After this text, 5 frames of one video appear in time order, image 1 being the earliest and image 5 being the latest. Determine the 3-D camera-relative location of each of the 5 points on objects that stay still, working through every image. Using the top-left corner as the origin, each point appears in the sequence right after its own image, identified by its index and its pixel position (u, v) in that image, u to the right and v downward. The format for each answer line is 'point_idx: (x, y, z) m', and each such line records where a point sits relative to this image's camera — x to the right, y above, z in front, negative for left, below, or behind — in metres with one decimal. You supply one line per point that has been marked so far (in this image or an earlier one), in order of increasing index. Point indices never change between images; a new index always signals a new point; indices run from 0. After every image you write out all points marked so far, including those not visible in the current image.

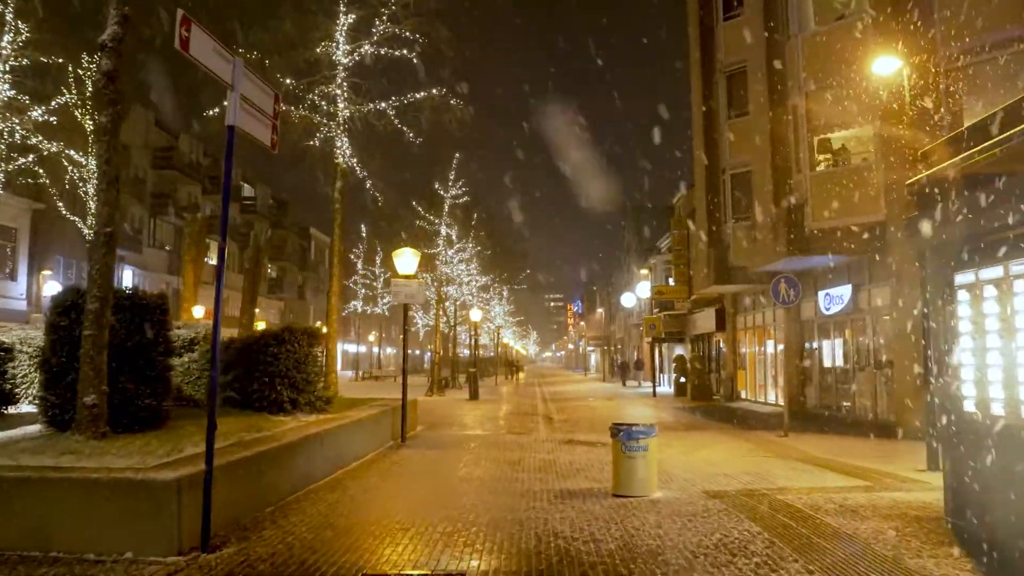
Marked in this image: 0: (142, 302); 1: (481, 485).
0: (-4.3, -0.2, +9.1) m
1: (-0.4, -2.5, +9.9) m
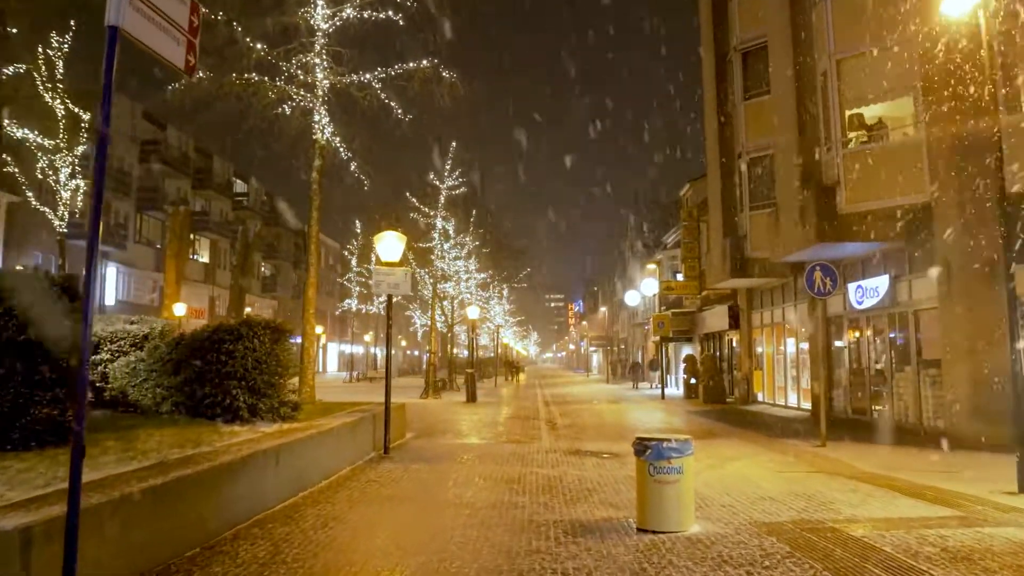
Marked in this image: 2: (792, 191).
0: (-4.3, 0.0, +7.2) m
1: (-0.4, -2.3, +8.0) m
2: (+6.6, +2.3, +18.3) m
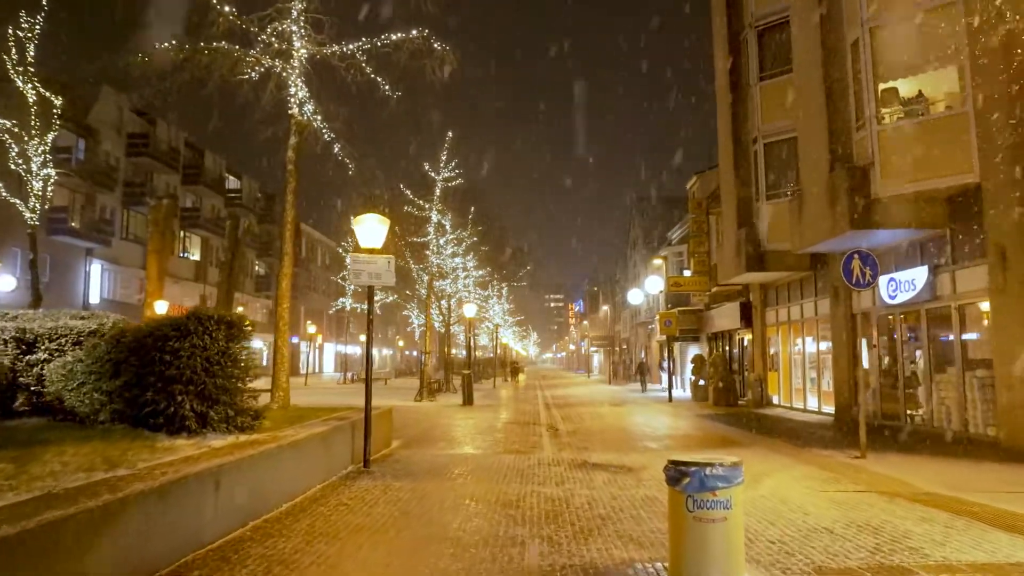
0: (-4.4, +0.2, +5.5) m
1: (-0.4, -2.2, +6.3) m
2: (+6.6, +2.4, +16.6) m
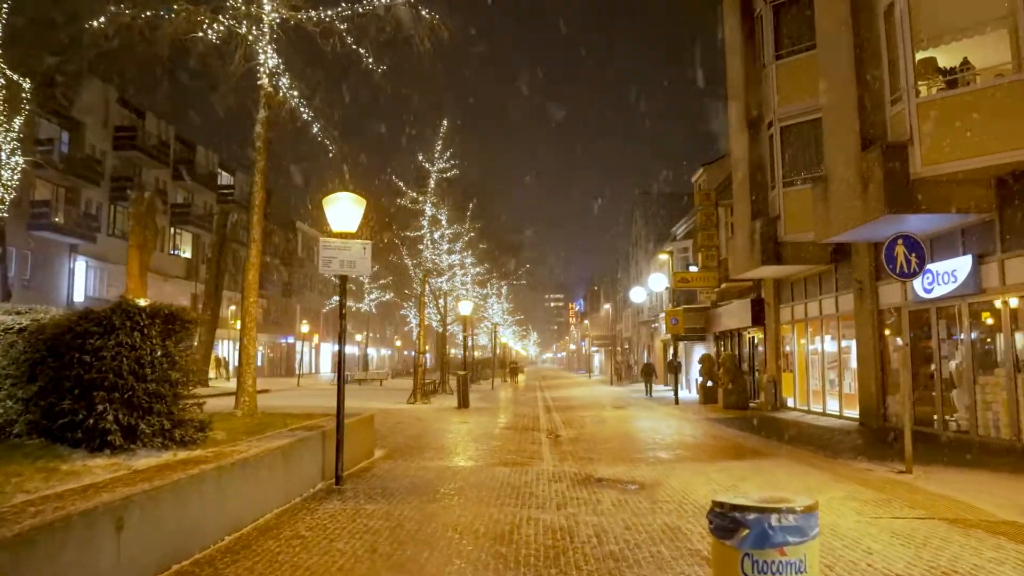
0: (-4.4, +0.3, +4.0) m
1: (-0.5, -2.0, +4.8) m
2: (+6.5, +2.6, +15.1) m
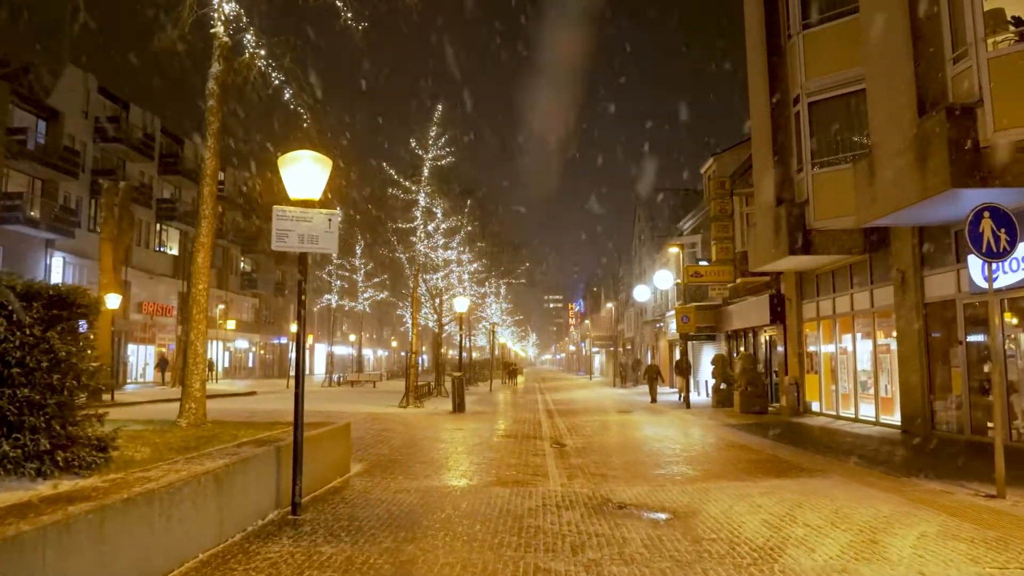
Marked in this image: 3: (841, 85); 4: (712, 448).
0: (-4.4, +0.5, +2.0) m
1: (-0.5, -1.8, +2.8) m
2: (+6.5, +2.8, +13.1) m
3: (+7.3, +4.5, +17.2) m
4: (+4.2, -3.3, +16.1) m
